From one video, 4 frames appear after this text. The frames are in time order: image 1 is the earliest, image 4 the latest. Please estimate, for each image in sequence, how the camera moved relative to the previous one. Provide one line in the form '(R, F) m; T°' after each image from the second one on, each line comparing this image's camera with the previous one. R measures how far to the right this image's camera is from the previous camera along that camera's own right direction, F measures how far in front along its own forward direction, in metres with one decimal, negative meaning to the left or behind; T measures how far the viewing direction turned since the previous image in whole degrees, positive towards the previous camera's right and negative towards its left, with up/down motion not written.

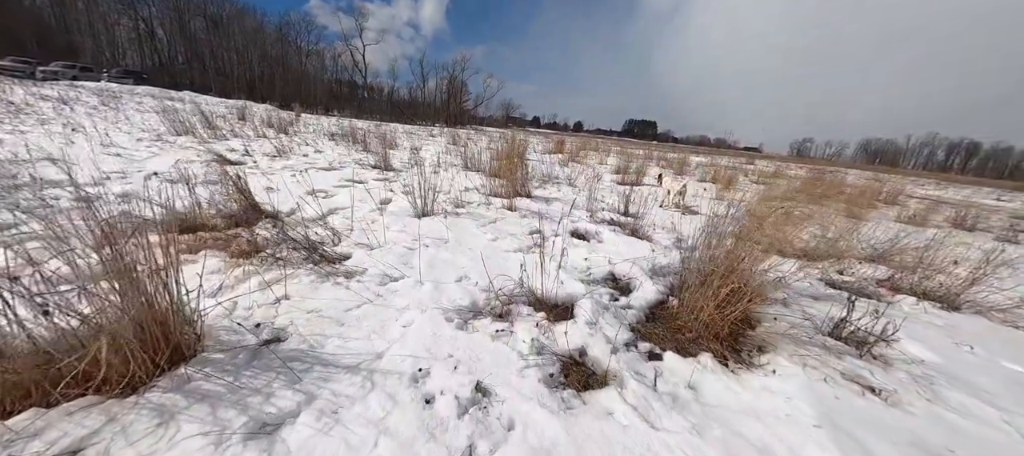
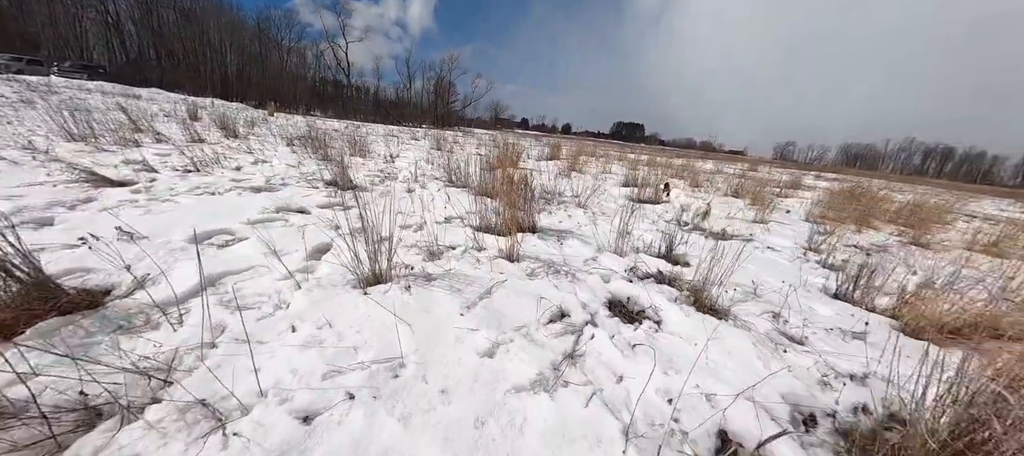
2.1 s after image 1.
(-0.1, +1.2) m; +2°
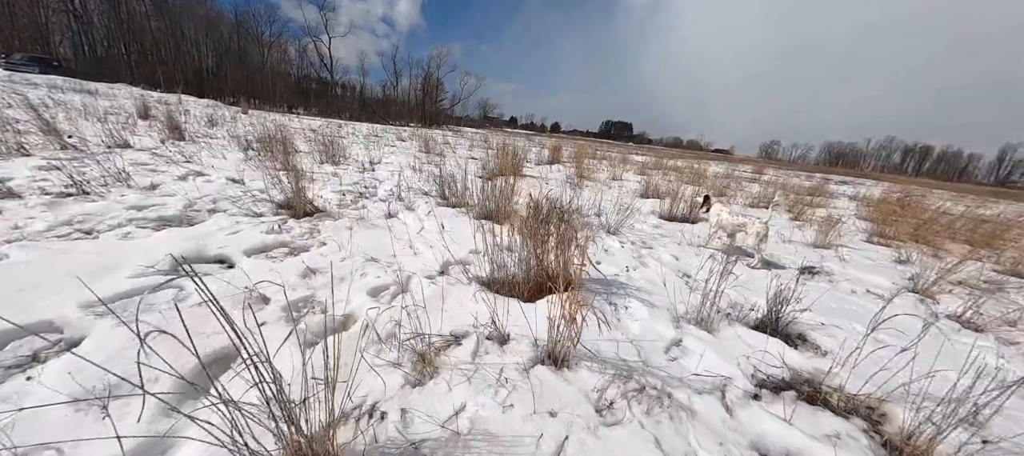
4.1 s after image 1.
(-0.3, +1.1) m; +2°
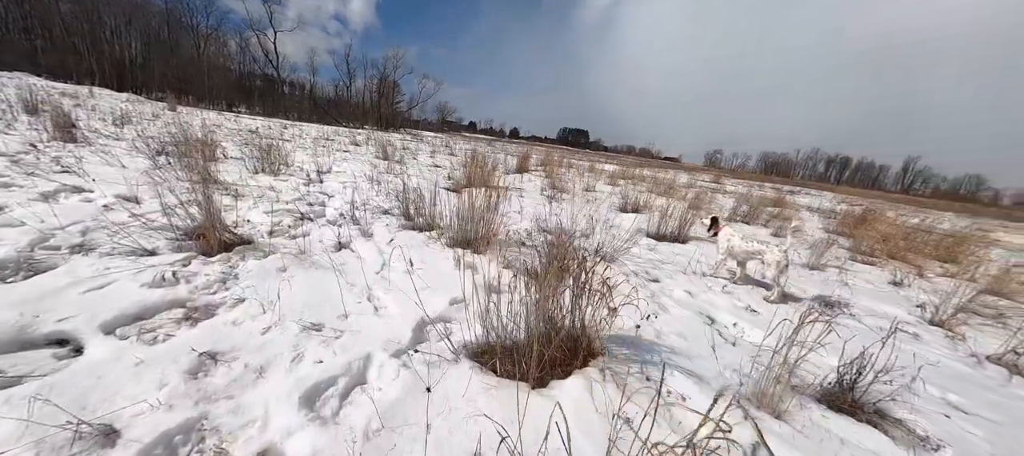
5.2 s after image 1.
(-0.2, +0.6) m; +6°
